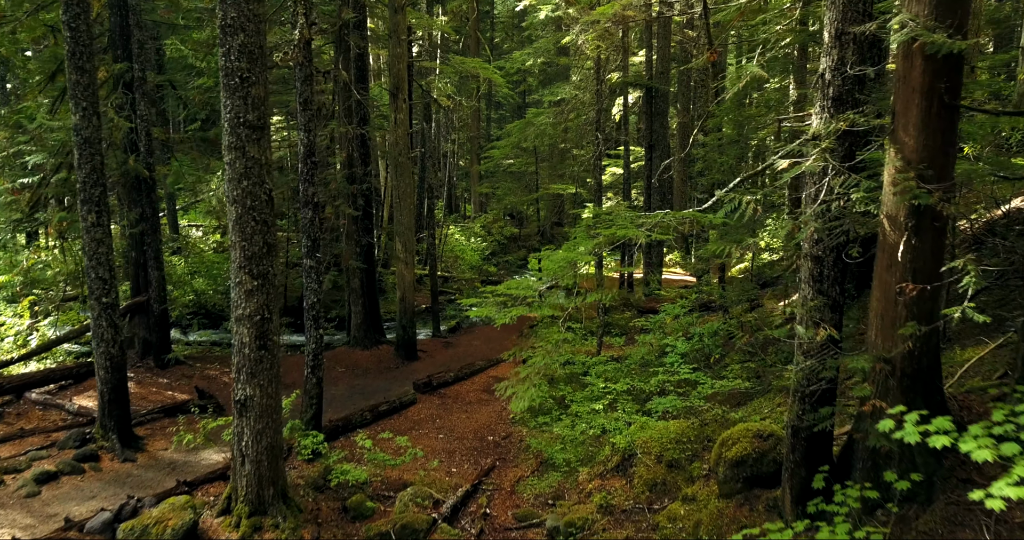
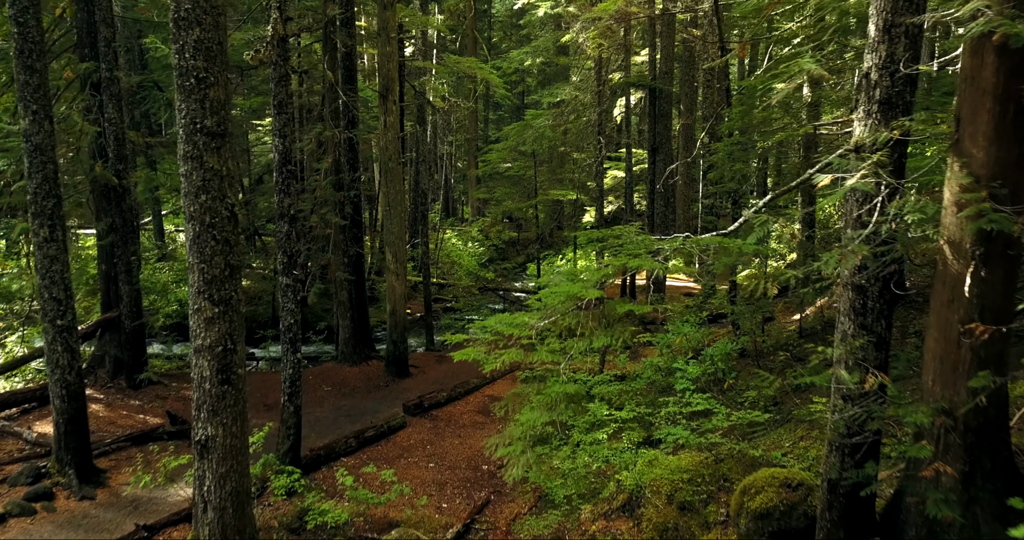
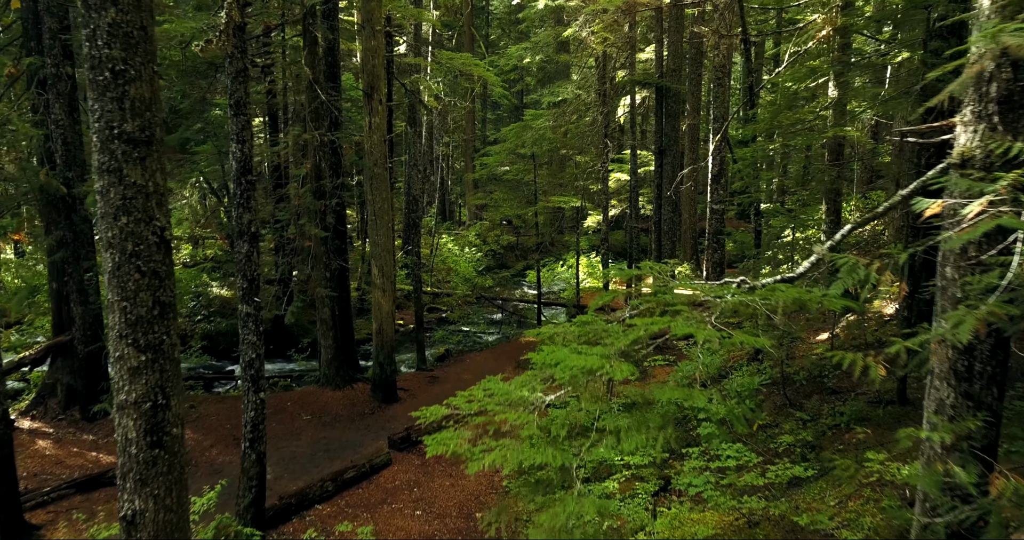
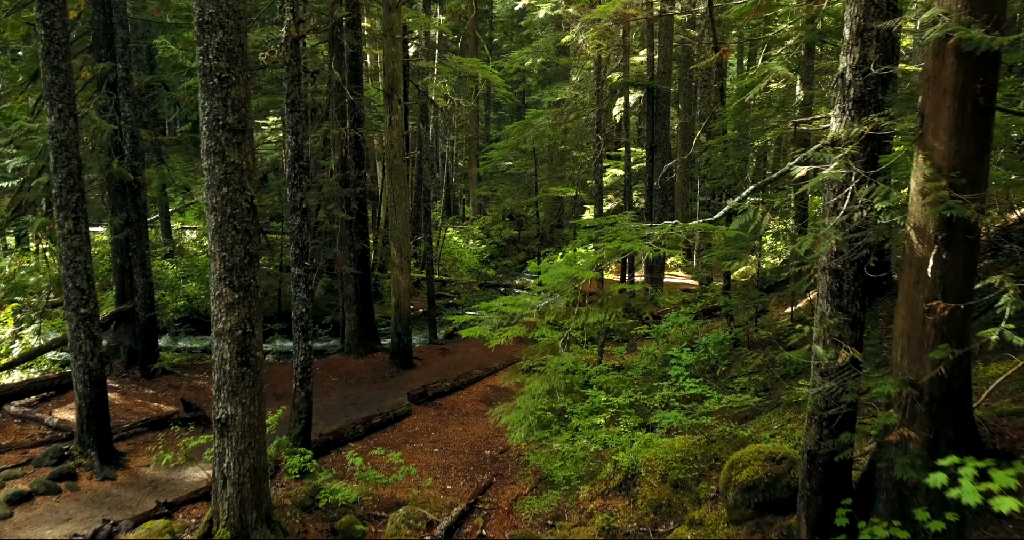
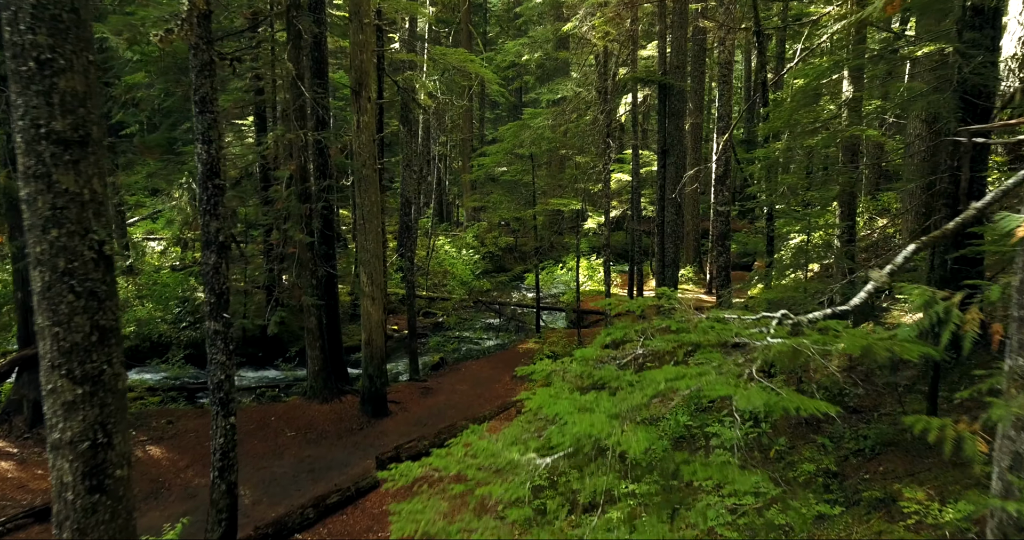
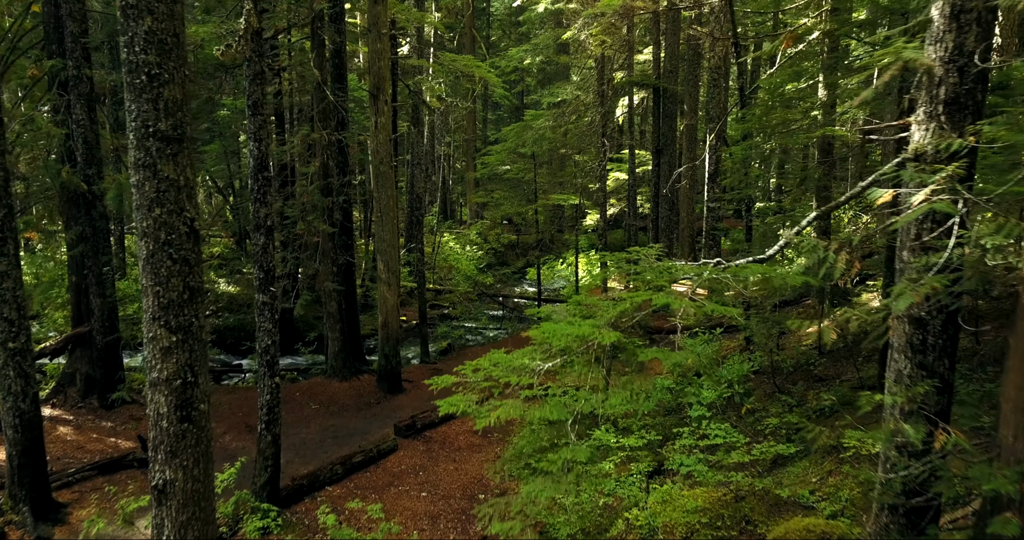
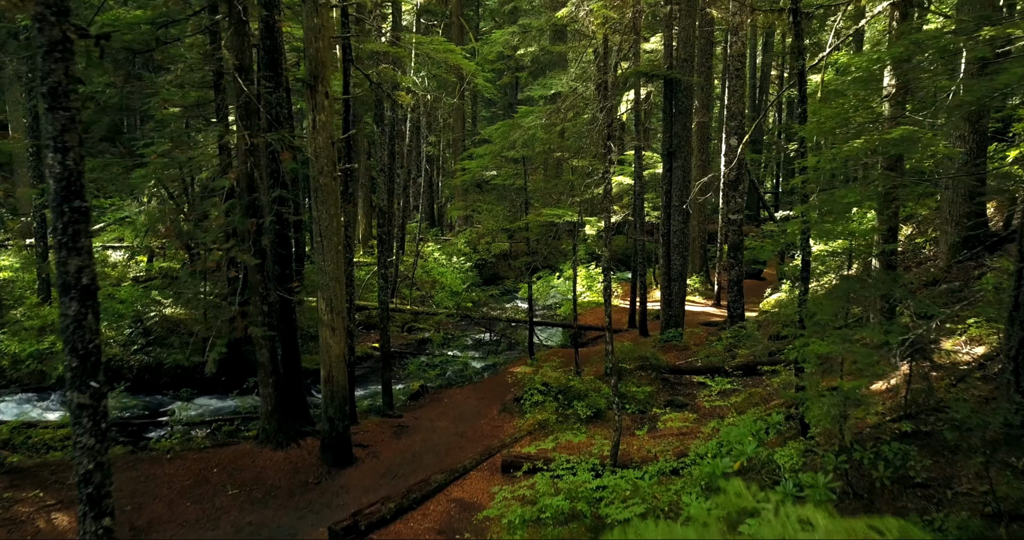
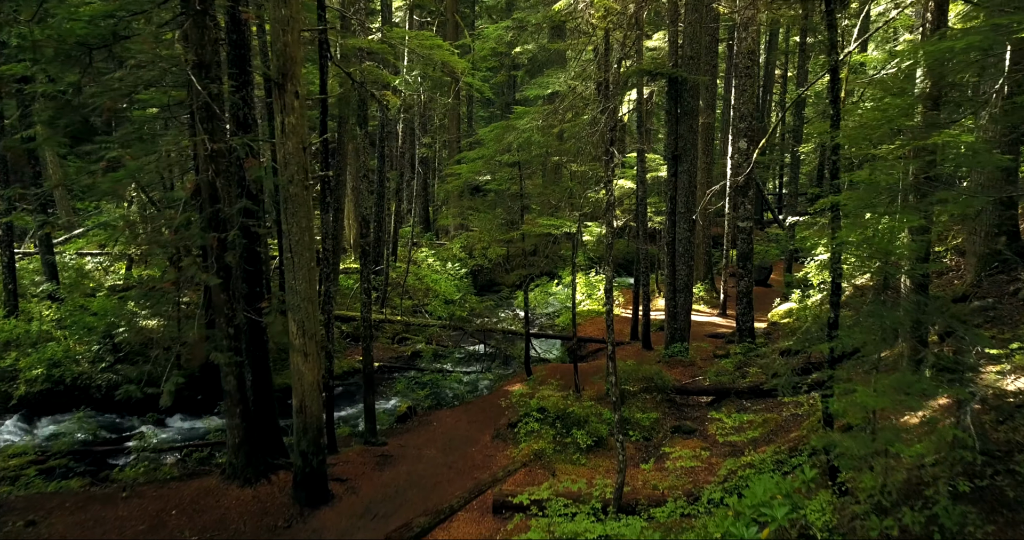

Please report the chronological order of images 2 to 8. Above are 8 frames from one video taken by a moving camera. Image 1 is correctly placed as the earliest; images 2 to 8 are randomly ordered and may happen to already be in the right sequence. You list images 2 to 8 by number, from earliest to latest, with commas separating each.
4, 2, 6, 3, 5, 7, 8
